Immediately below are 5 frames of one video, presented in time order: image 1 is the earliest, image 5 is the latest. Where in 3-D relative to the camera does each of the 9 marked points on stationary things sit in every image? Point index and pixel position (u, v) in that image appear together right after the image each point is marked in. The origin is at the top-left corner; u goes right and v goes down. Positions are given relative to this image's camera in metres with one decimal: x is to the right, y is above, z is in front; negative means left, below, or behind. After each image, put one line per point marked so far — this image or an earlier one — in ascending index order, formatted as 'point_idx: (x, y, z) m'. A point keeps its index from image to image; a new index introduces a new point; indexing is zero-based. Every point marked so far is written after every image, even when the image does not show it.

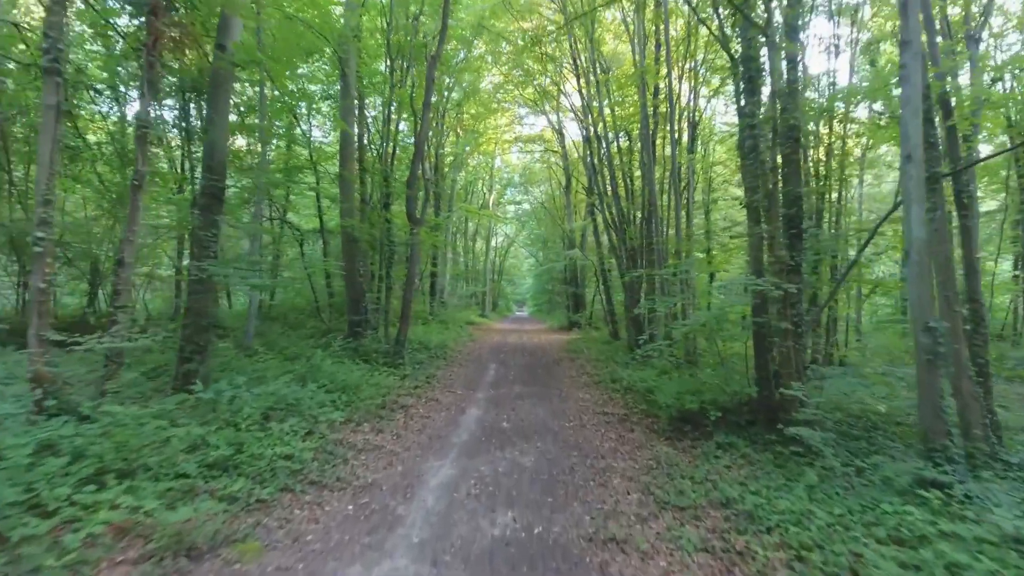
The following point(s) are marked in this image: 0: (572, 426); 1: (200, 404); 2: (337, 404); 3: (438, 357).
0: (+1.0, -2.4, +8.3) m
1: (-3.9, -1.5, +6.1) m
2: (-2.7, -1.8, +7.6) m
3: (-2.1, -2.0, +14.2) m
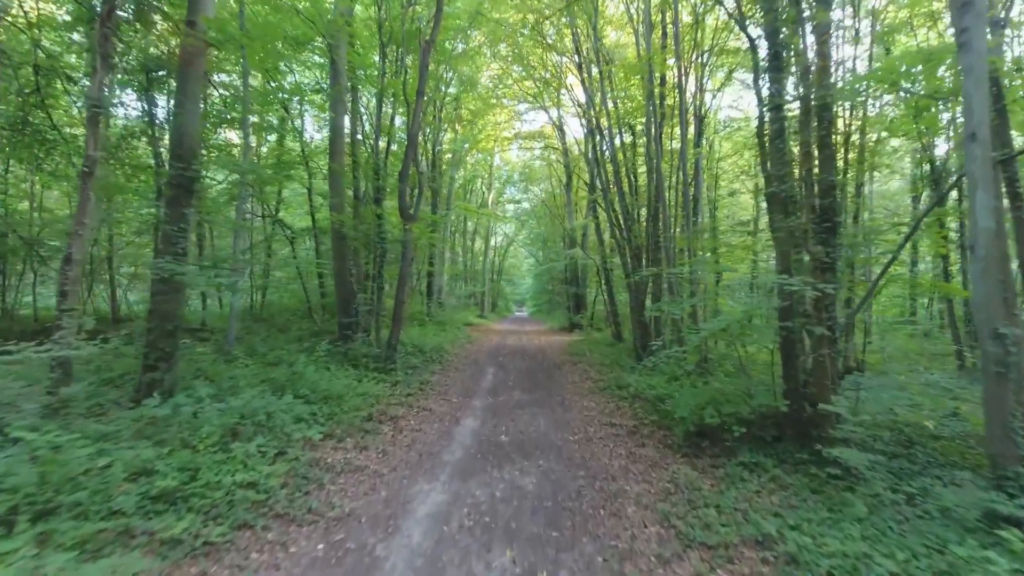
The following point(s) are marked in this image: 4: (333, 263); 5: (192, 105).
0: (+1.0, -2.4, +7.5) m
1: (-3.9, -1.5, +5.4) m
2: (-2.8, -1.8, +6.9) m
3: (-2.2, -2.0, +13.4) m
4: (-4.8, +0.6, +12.9) m
5: (-5.0, +2.9, +7.7) m
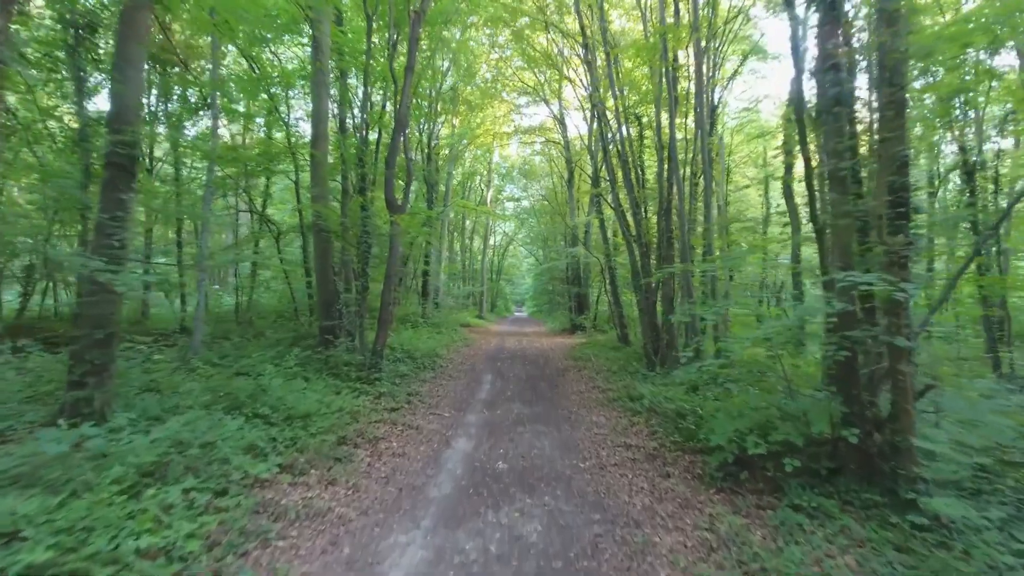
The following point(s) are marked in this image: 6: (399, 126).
0: (+1.0, -2.4, +6.3) m
1: (-3.9, -1.5, +4.2) m
2: (-2.8, -1.8, +5.7) m
3: (-2.2, -2.0, +12.2) m
4: (-4.8, +0.6, +11.8) m
5: (-5.0, +2.9, +6.5) m
6: (-2.6, +3.6, +11.1) m
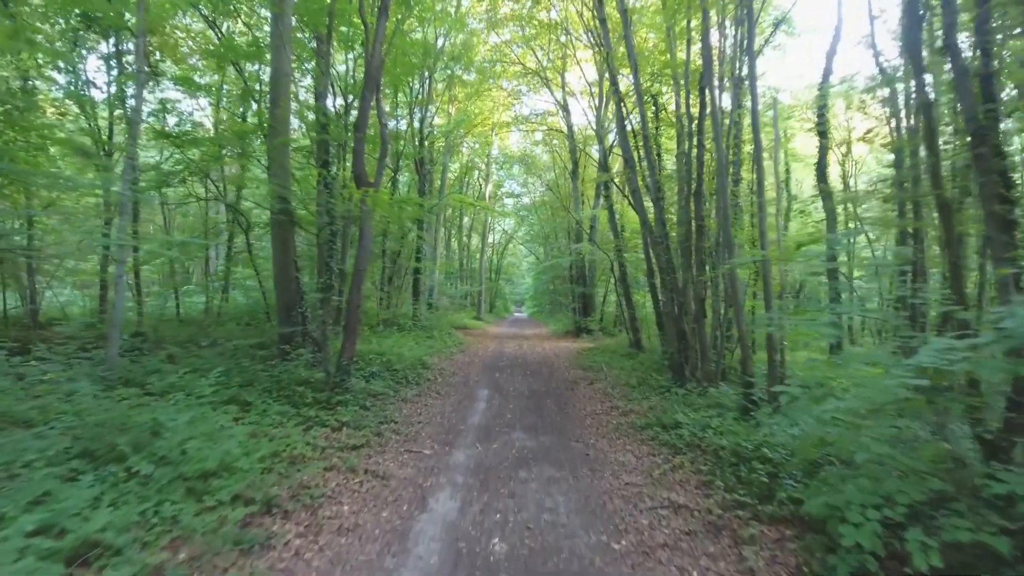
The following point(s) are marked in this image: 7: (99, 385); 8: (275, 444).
0: (+1.0, -2.3, +4.3) m
1: (-3.9, -1.4, +2.1) m
2: (-2.7, -1.8, +3.6) m
3: (-2.2, -2.0, +10.1) m
4: (-4.8, +0.7, +9.7) m
5: (-5.0, +2.9, +4.4) m
6: (-2.6, +3.6, +9.0) m
7: (-6.1, -1.4, +7.1) m
8: (-2.8, -1.8, +5.7) m
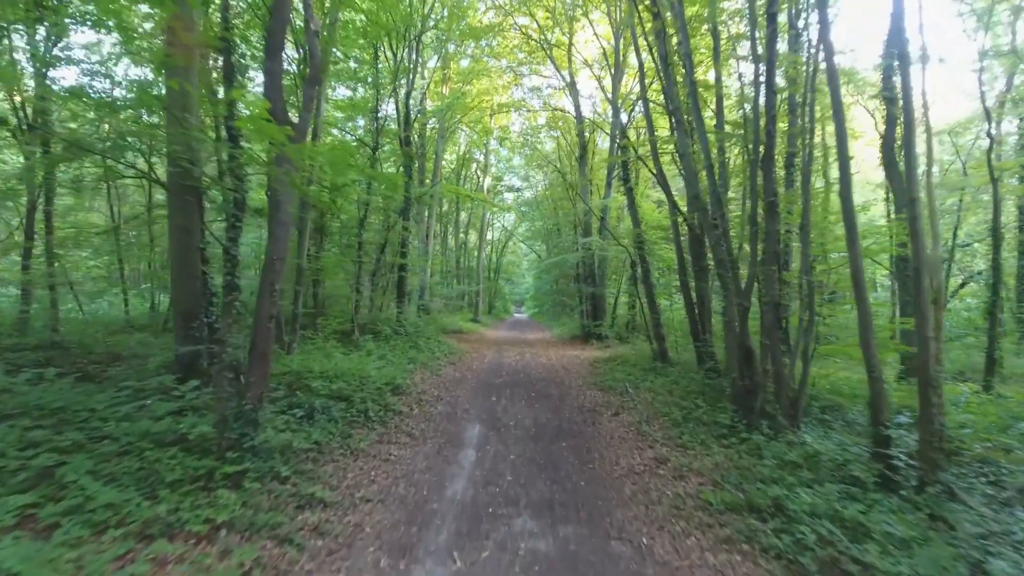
0: (+1.0, -2.3, +1.3) m
1: (-3.9, -1.4, -0.9) m
2: (-2.7, -1.8, +0.7) m
3: (-2.2, -2.0, +7.2) m
4: (-4.7, +0.7, +6.7) m
5: (-5.0, +2.9, +1.4) m
6: (-2.5, +3.6, +6.0) m
7: (-6.1, -1.4, +4.2) m
8: (-2.8, -1.8, +2.8) m
